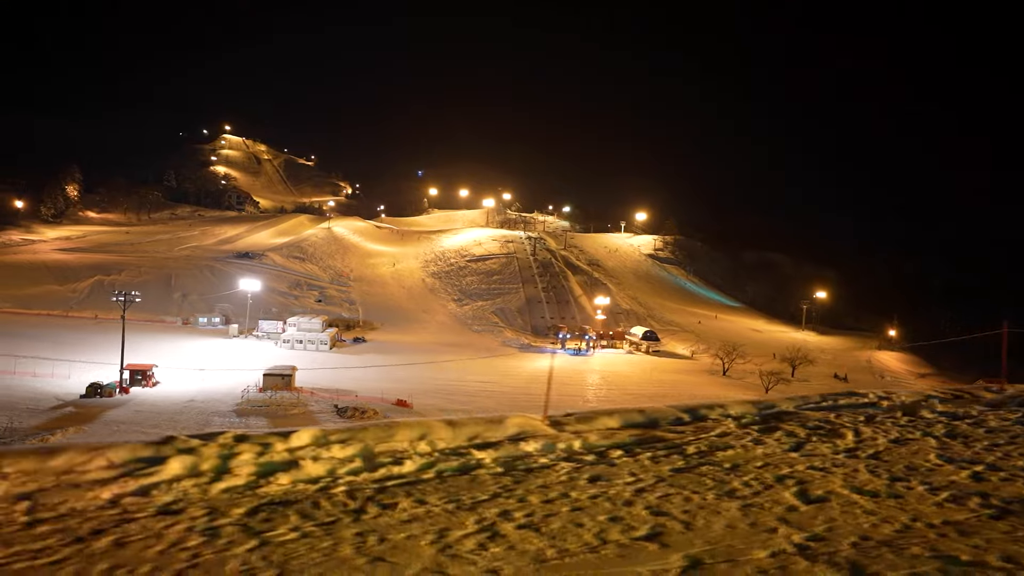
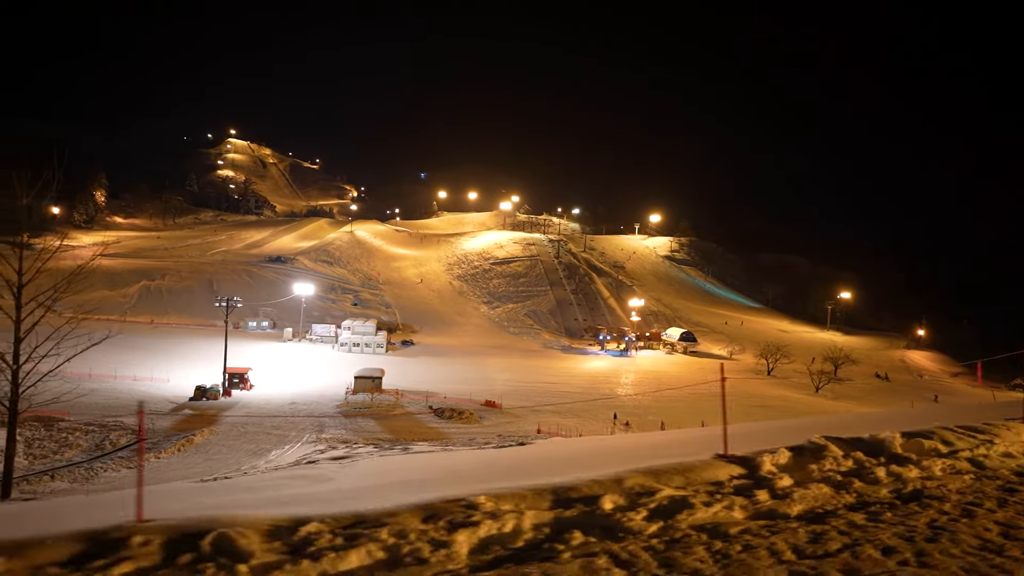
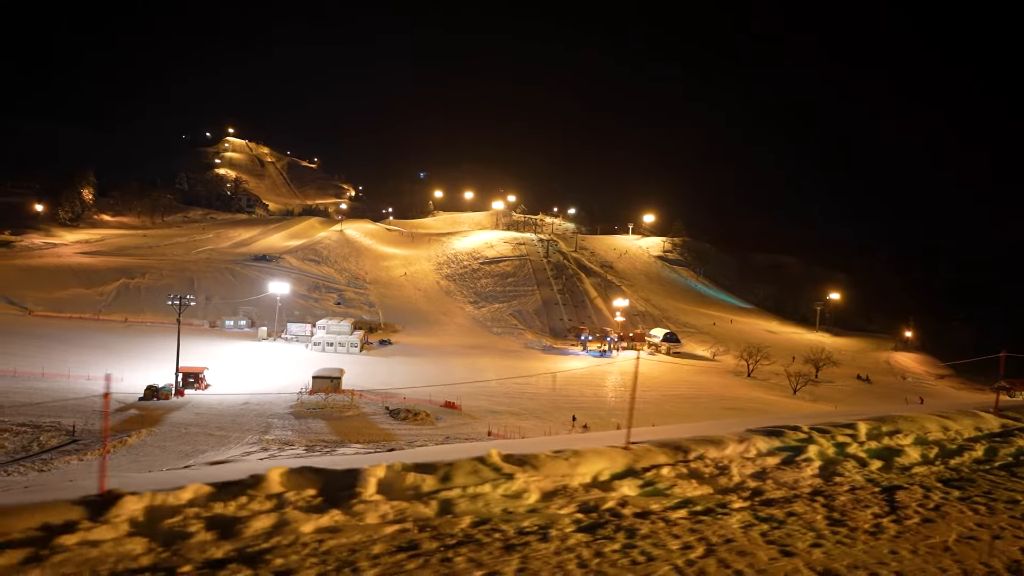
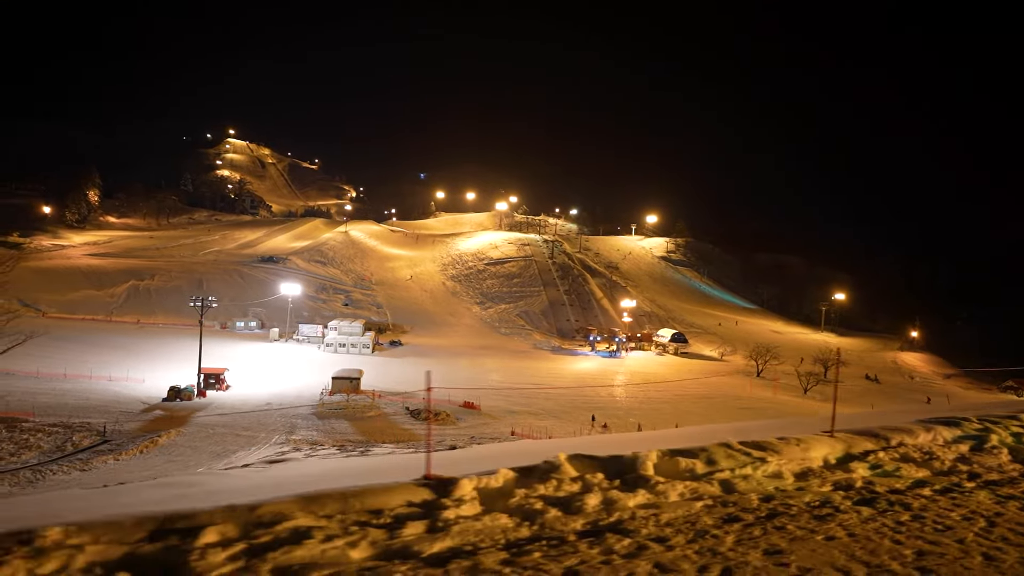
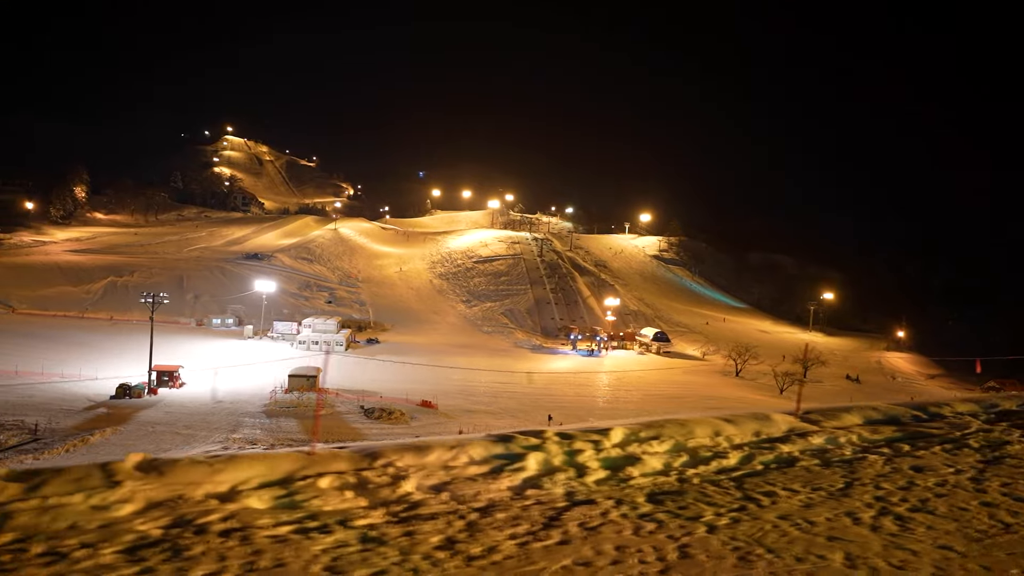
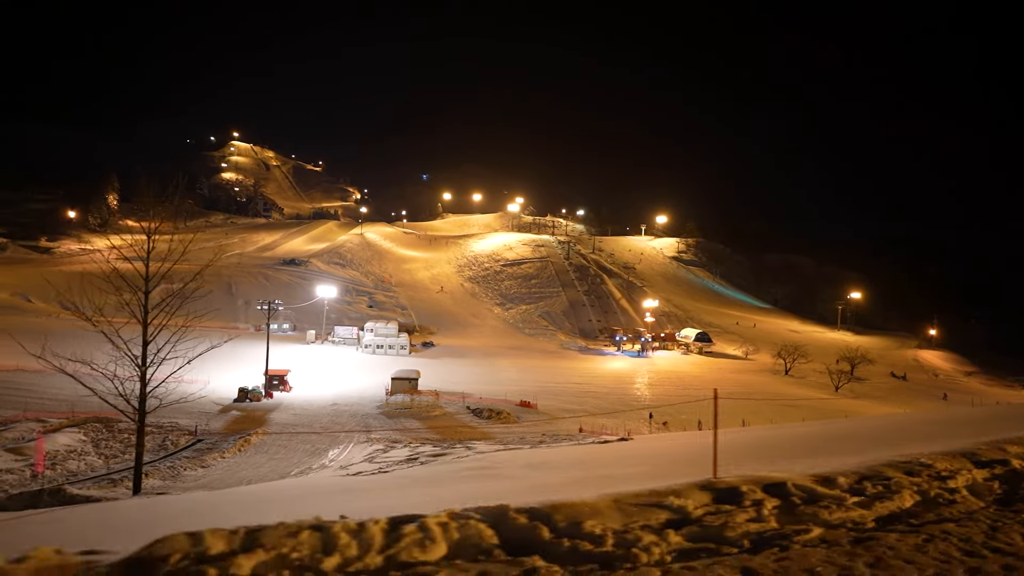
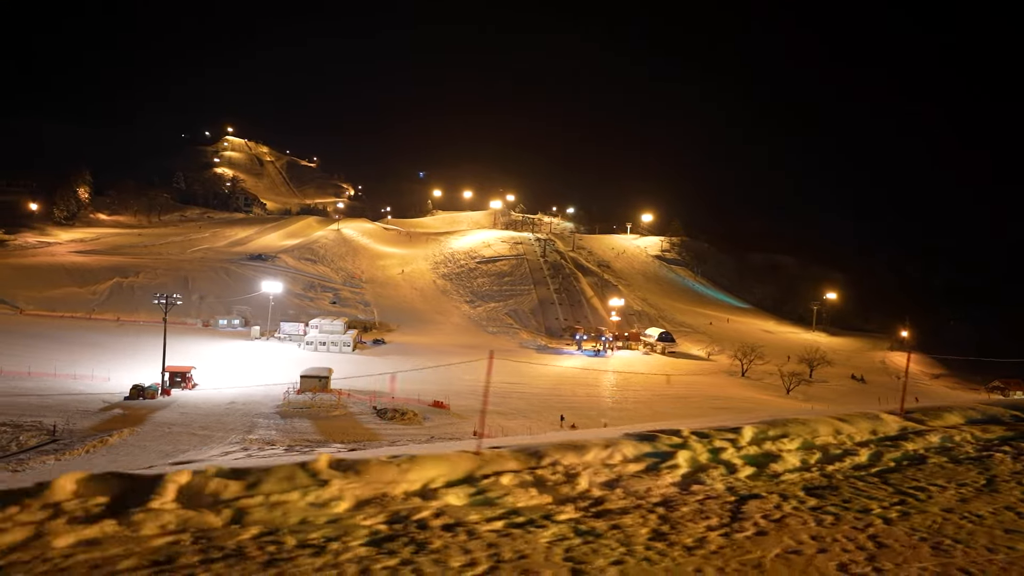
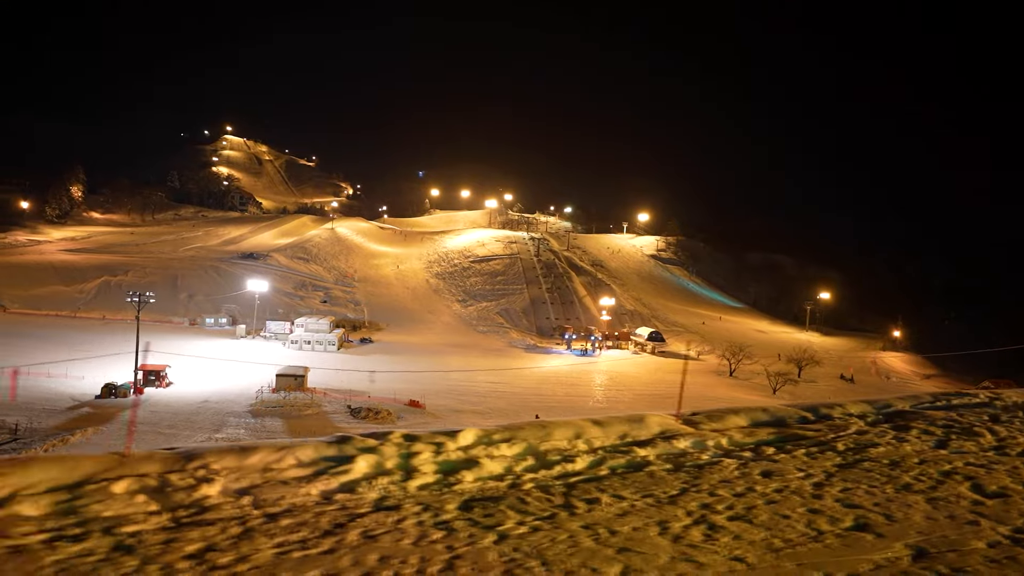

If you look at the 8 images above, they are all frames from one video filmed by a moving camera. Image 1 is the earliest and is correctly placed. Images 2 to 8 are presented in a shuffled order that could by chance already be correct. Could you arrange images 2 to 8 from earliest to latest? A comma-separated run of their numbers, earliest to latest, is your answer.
8, 5, 7, 3, 4, 2, 6
